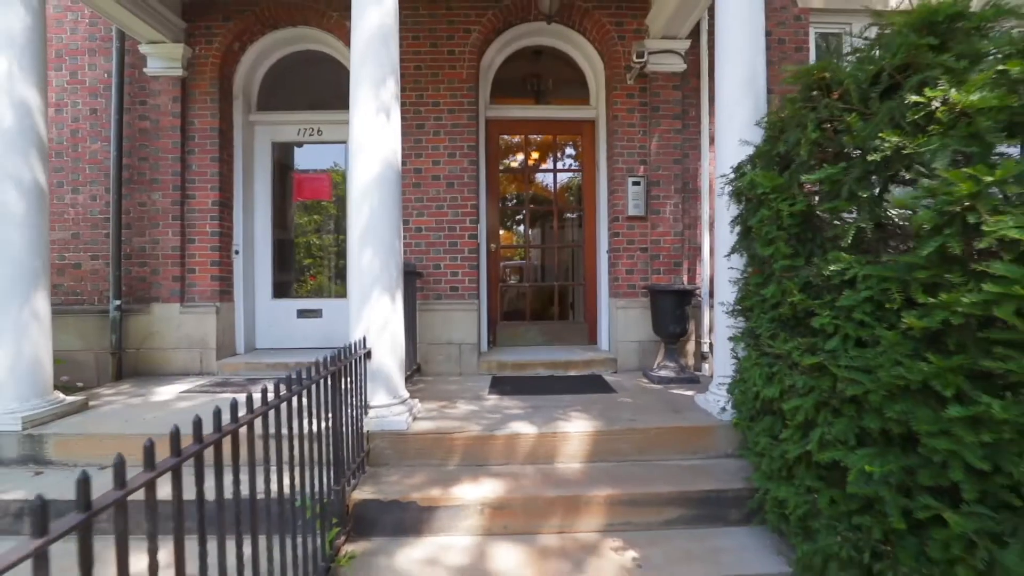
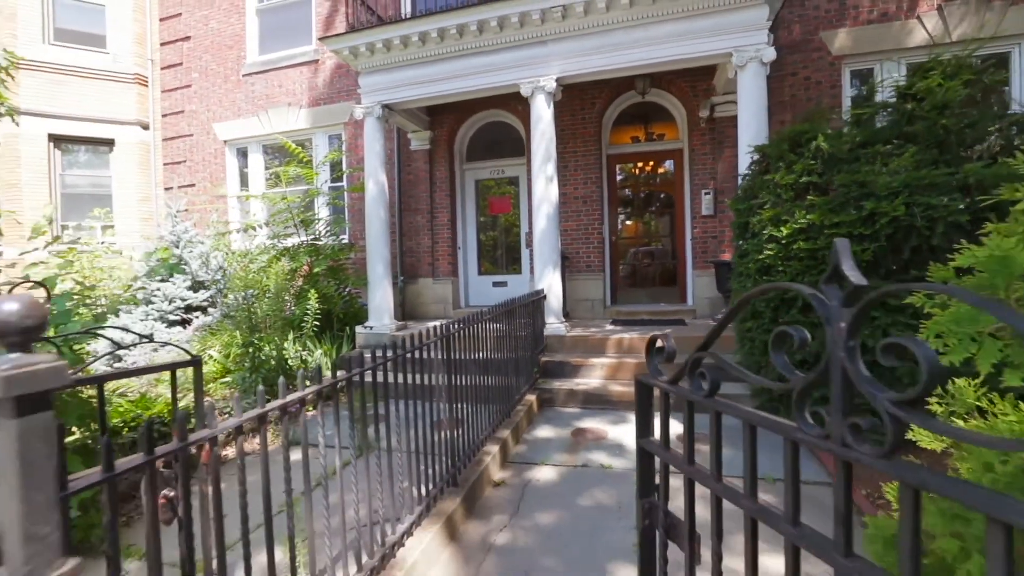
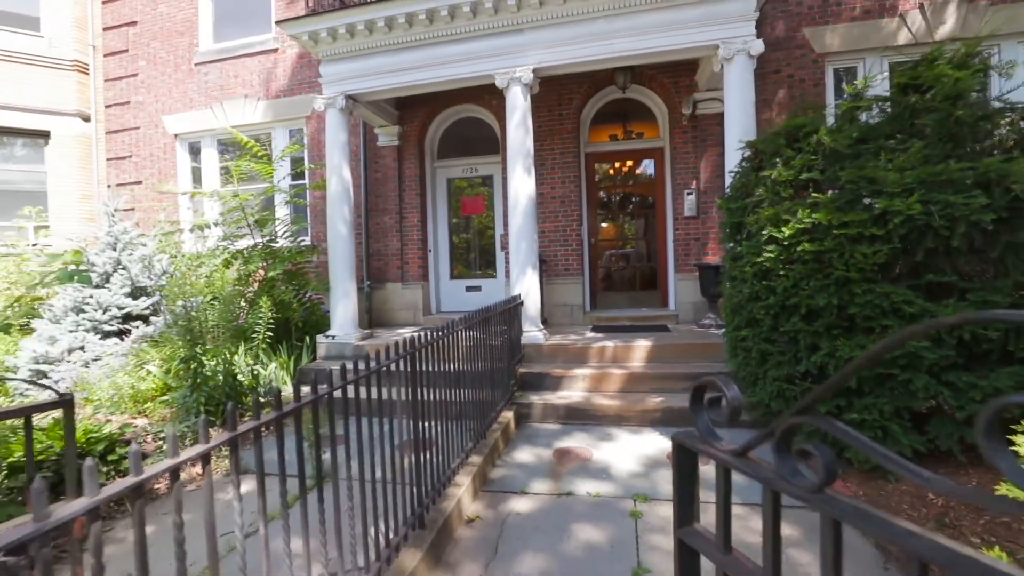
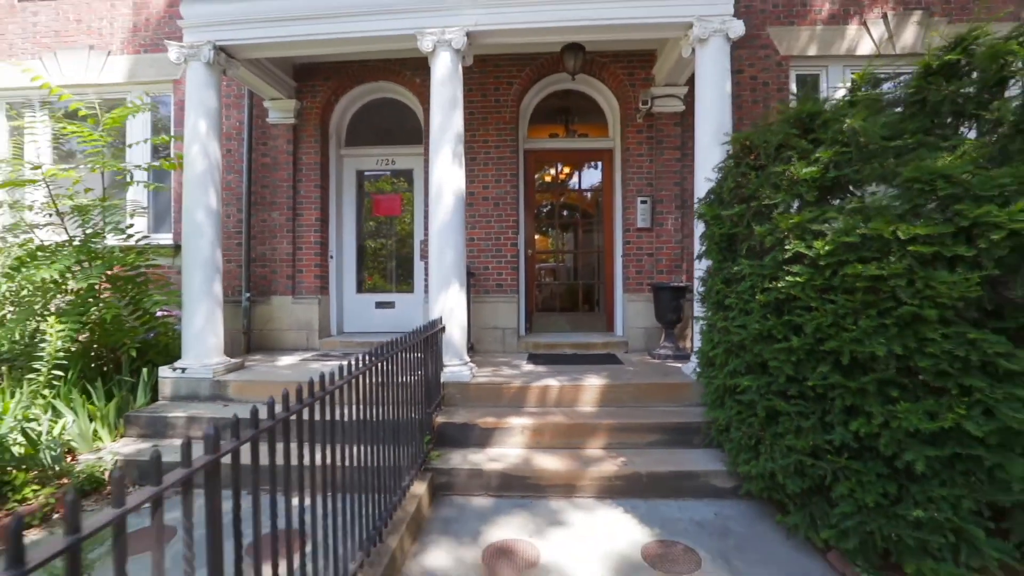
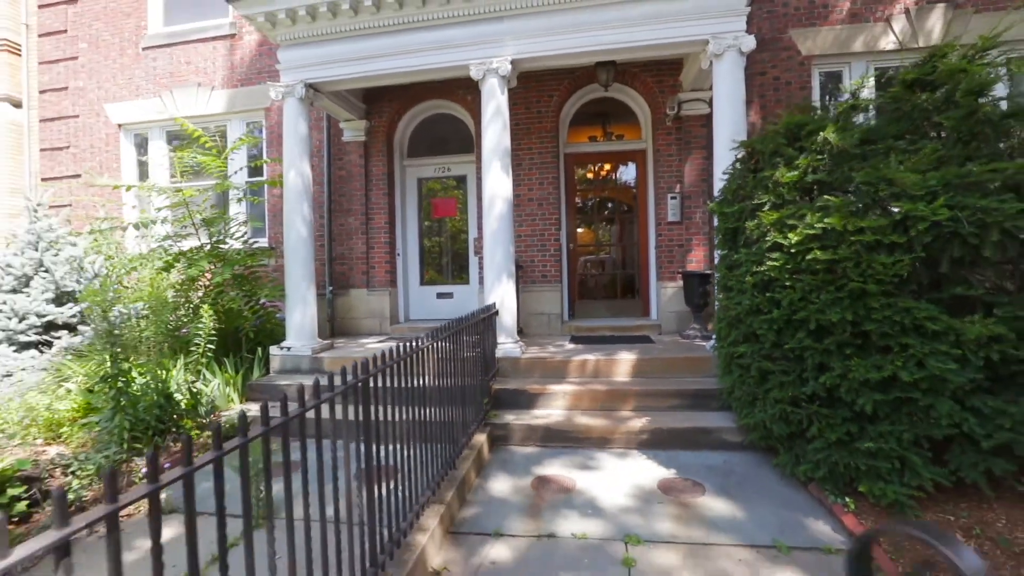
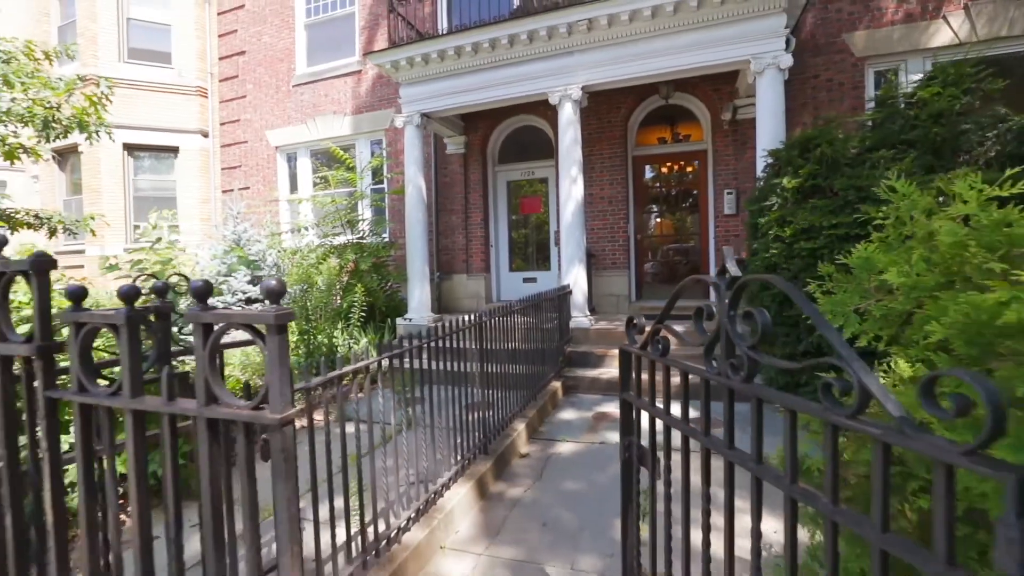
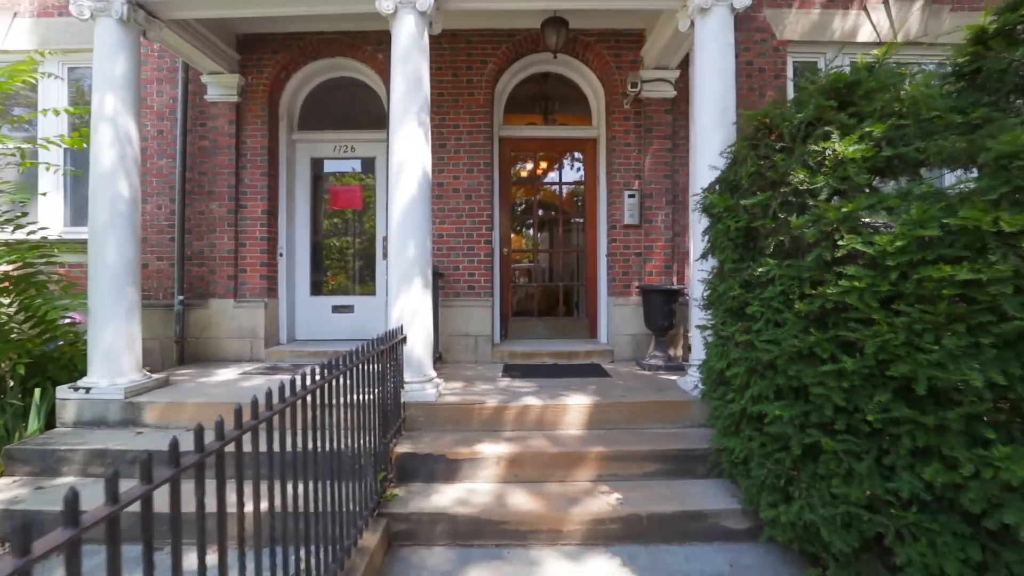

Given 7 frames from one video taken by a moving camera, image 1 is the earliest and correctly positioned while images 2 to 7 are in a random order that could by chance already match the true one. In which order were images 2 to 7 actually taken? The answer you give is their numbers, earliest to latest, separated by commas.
7, 4, 5, 3, 2, 6
